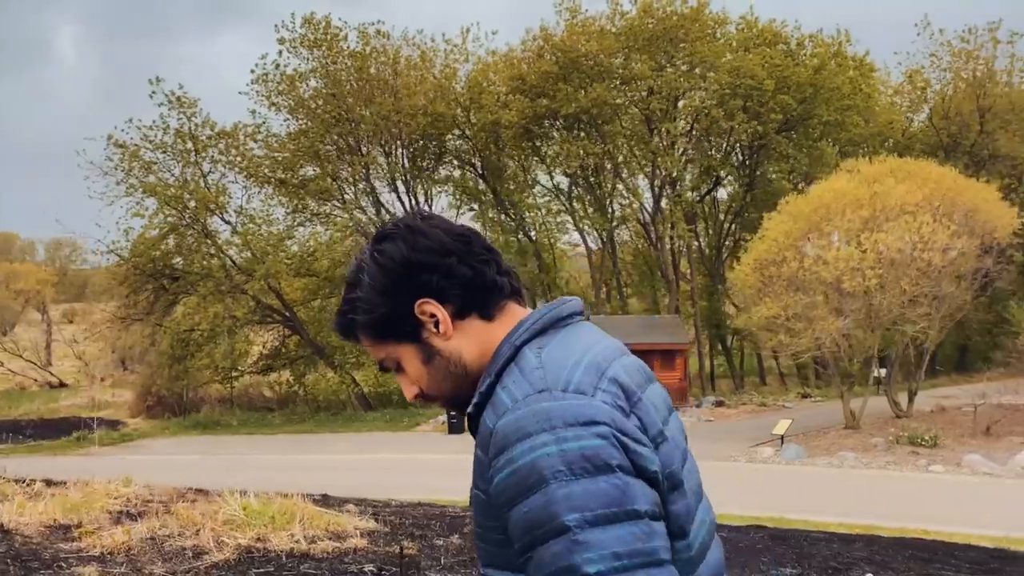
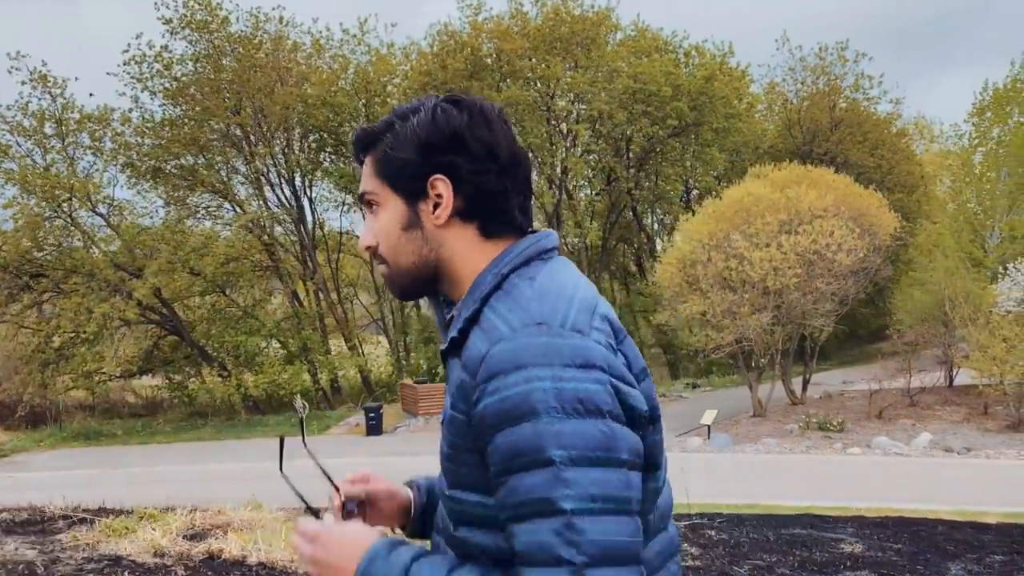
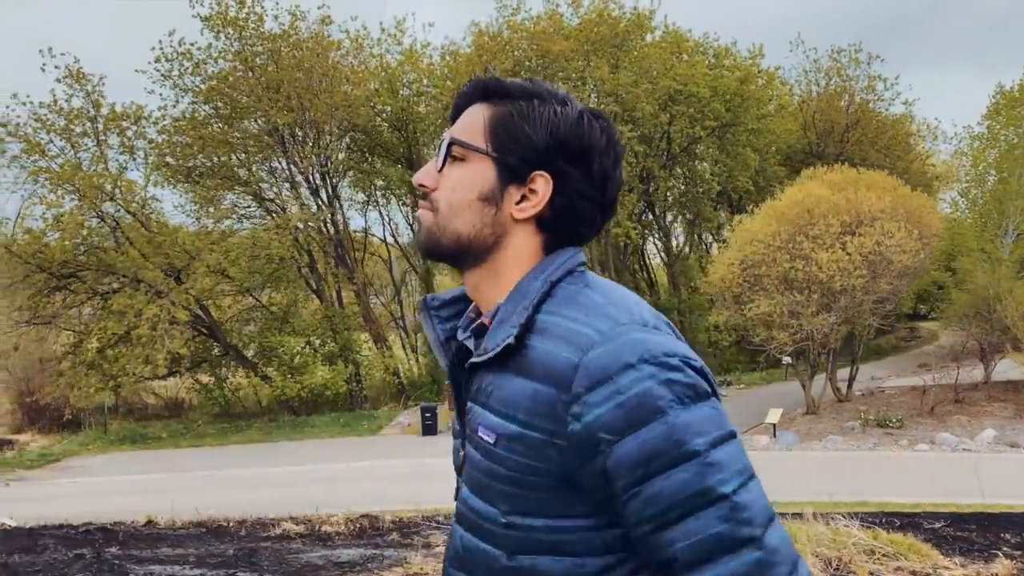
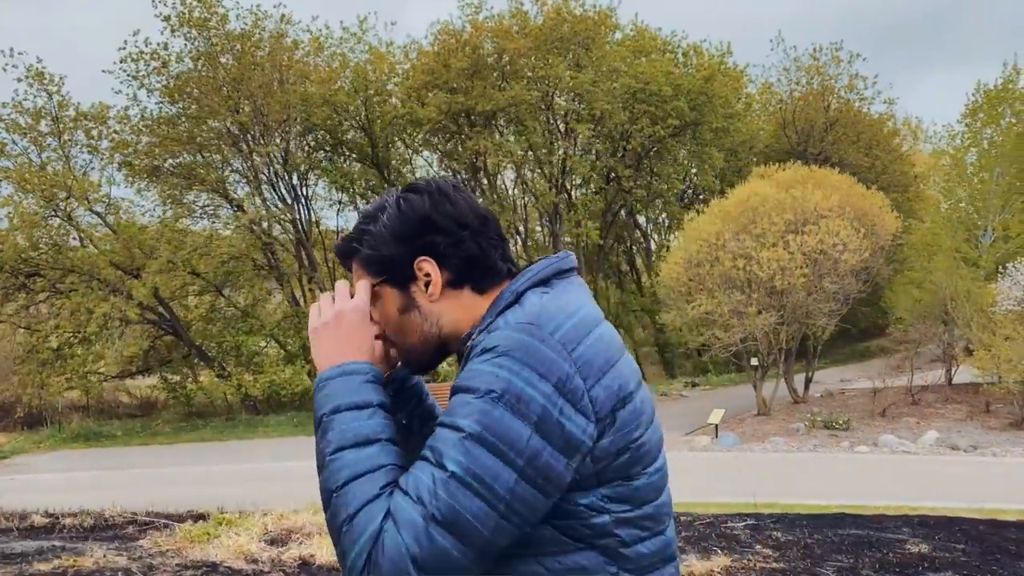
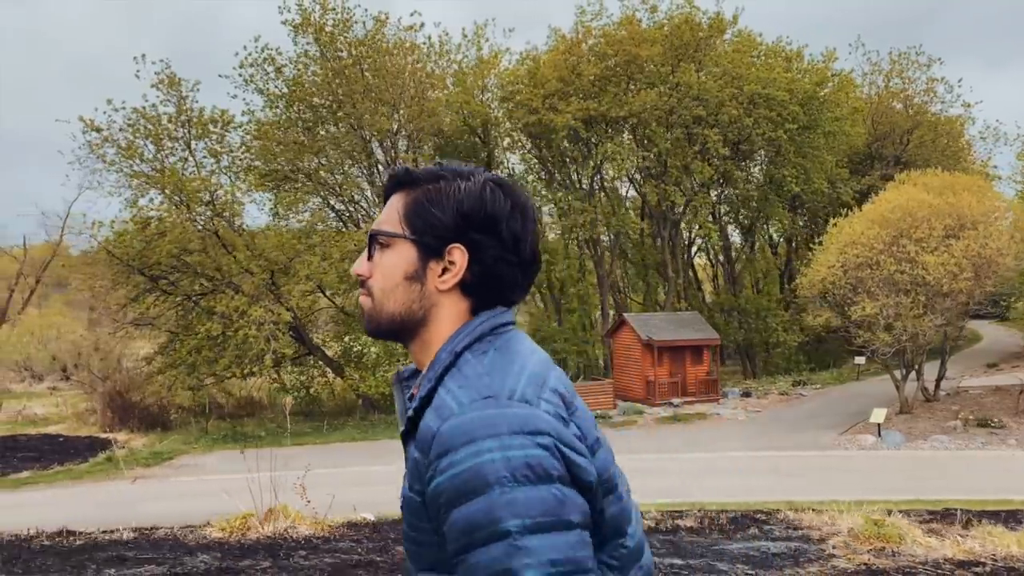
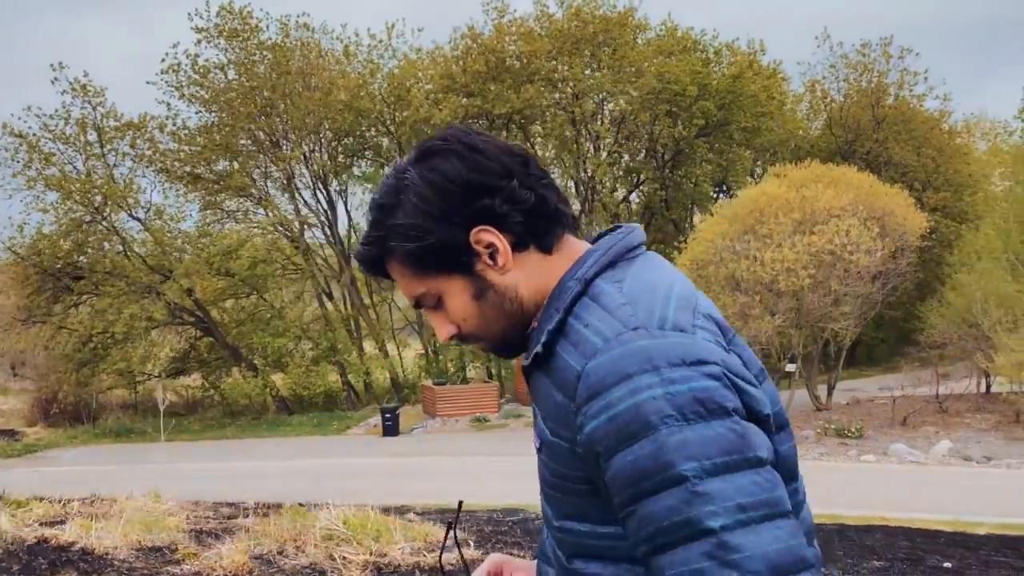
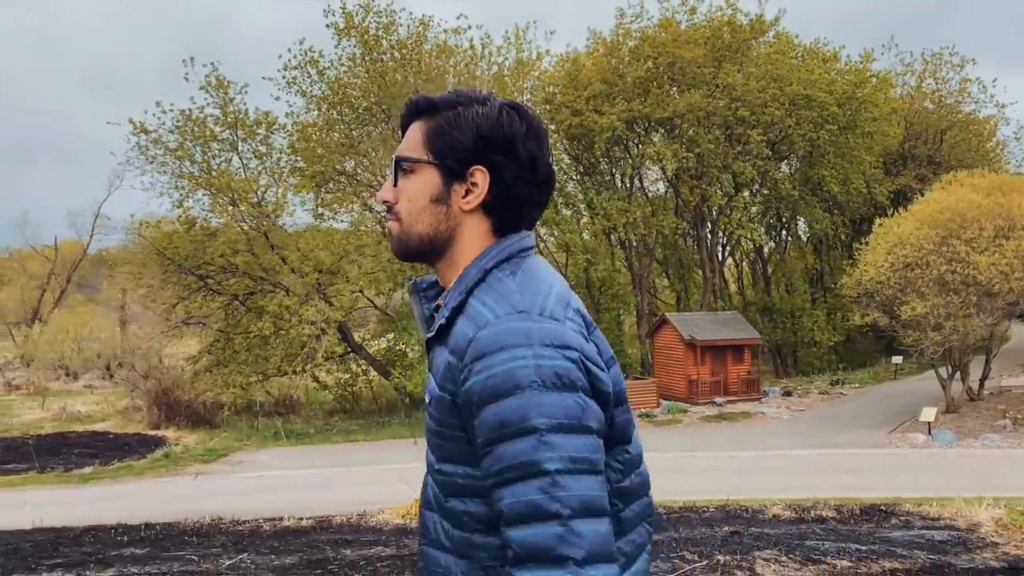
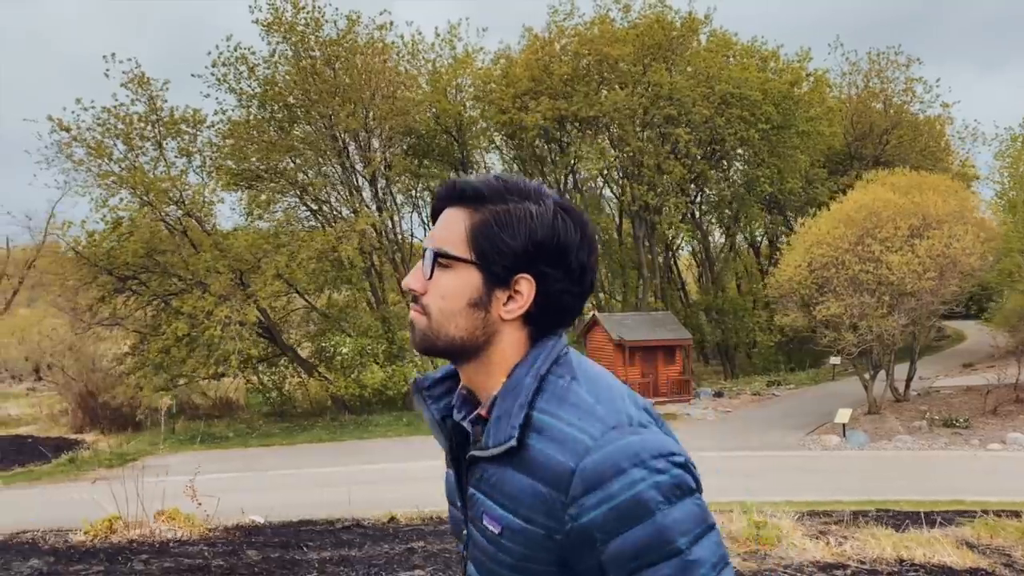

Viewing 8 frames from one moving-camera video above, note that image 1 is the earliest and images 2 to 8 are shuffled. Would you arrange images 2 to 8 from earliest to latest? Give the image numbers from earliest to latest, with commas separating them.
6, 2, 4, 3, 8, 5, 7
